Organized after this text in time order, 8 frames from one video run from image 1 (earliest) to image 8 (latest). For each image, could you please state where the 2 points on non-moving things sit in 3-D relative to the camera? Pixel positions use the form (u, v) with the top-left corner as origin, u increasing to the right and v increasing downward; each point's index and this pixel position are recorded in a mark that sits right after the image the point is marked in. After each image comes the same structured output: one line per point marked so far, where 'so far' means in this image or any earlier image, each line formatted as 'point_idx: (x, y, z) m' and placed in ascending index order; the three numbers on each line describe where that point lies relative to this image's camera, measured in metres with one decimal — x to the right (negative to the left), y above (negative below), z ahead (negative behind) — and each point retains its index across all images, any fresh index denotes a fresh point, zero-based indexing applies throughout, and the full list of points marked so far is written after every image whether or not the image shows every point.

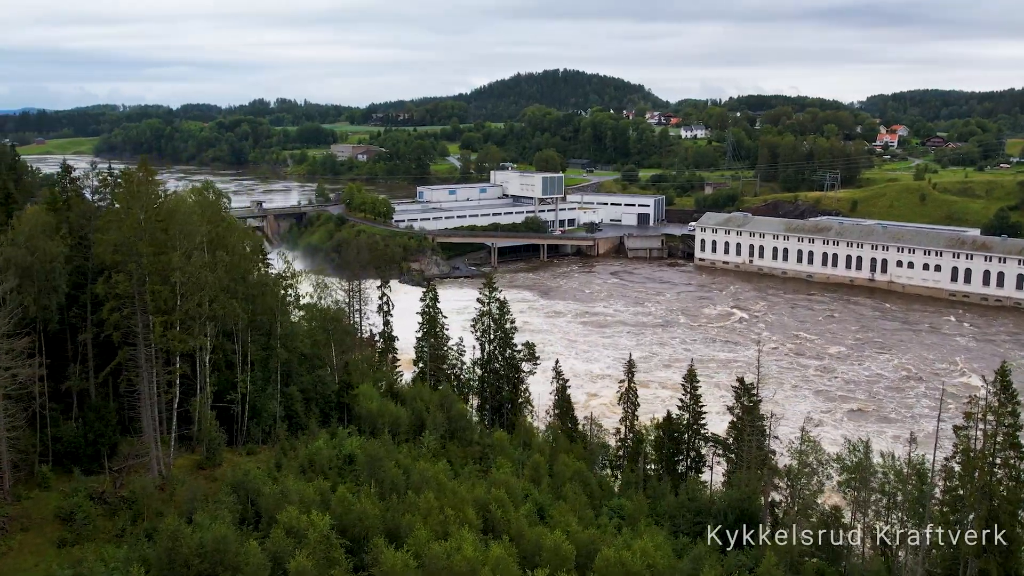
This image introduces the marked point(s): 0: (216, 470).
0: (-3.7, -2.3, +12.6) m
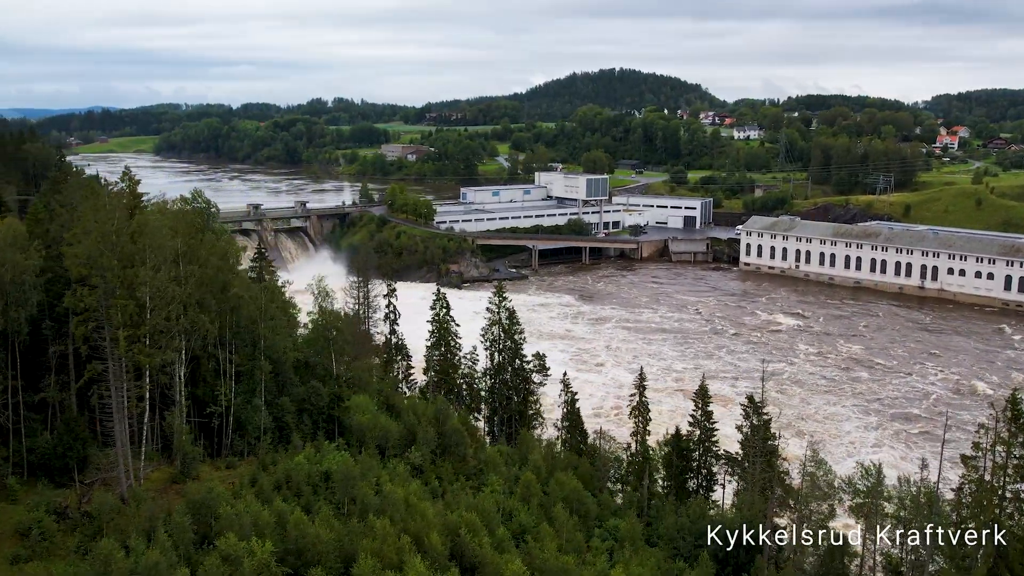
0: (-4.0, -2.5, +12.4) m
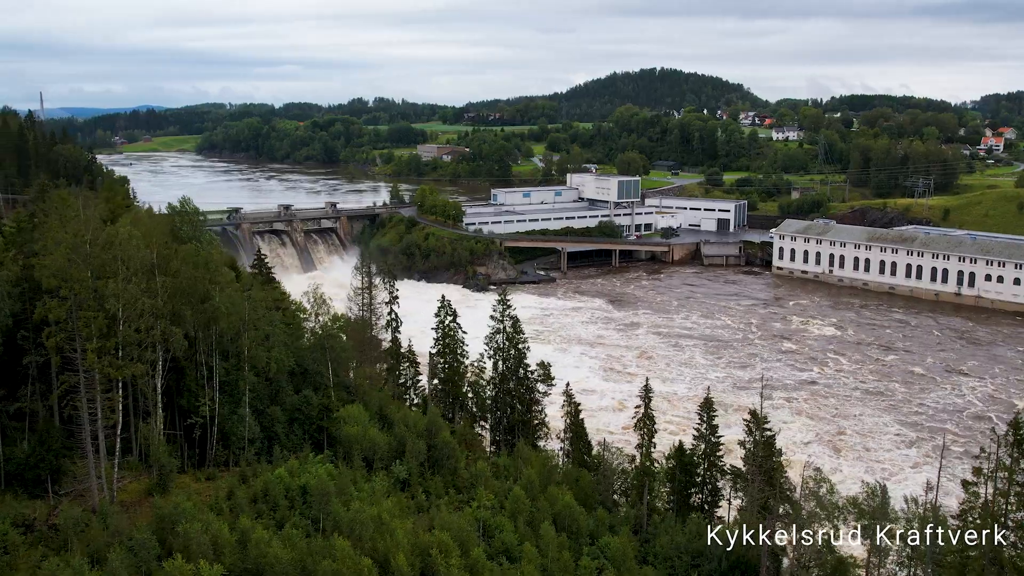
0: (-4.3, -2.6, +12.2) m
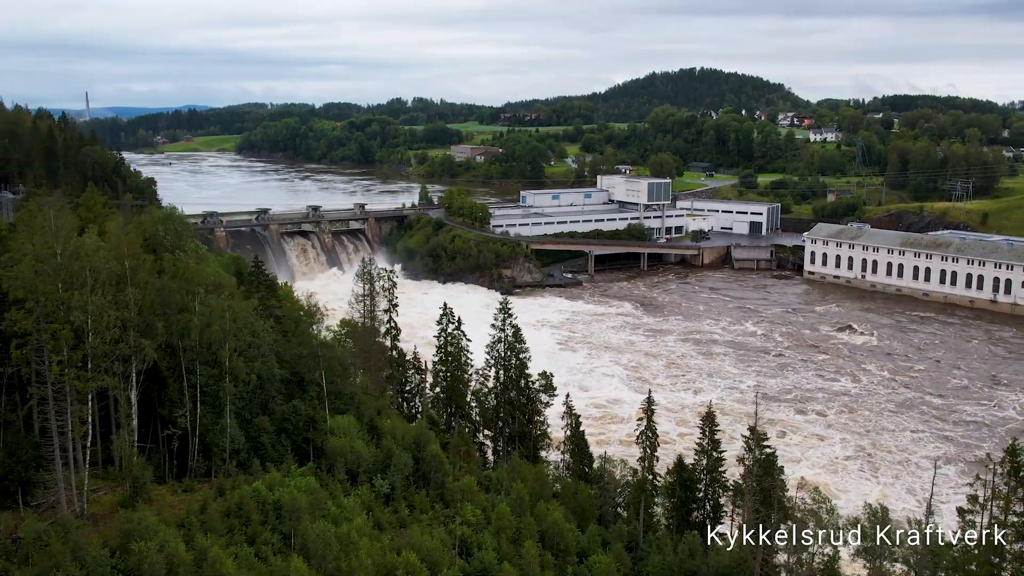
0: (-4.6, -2.7, +12.1) m
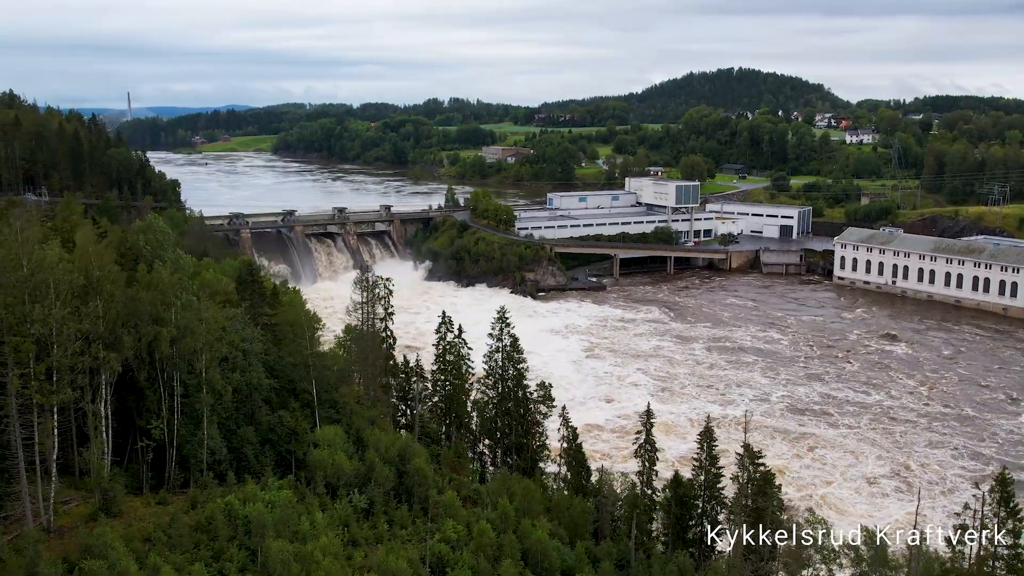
0: (-4.9, -2.9, +12.0) m
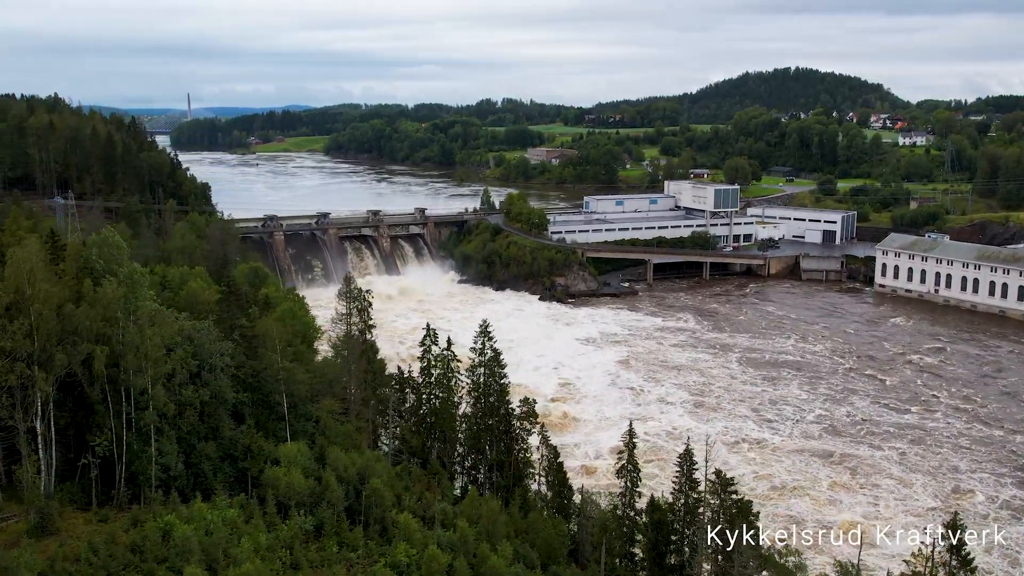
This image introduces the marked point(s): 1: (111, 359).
0: (-5.7, -3.1, +11.8) m
1: (-5.6, -1.0, +13.8) m
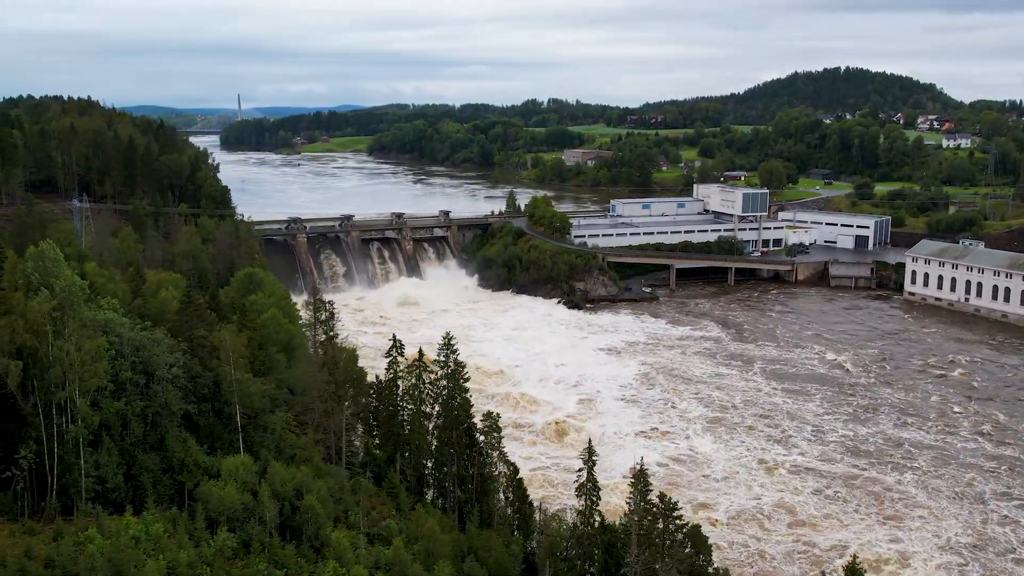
0: (-6.8, -3.2, +11.9) m
1: (-6.6, -1.2, +13.9) m
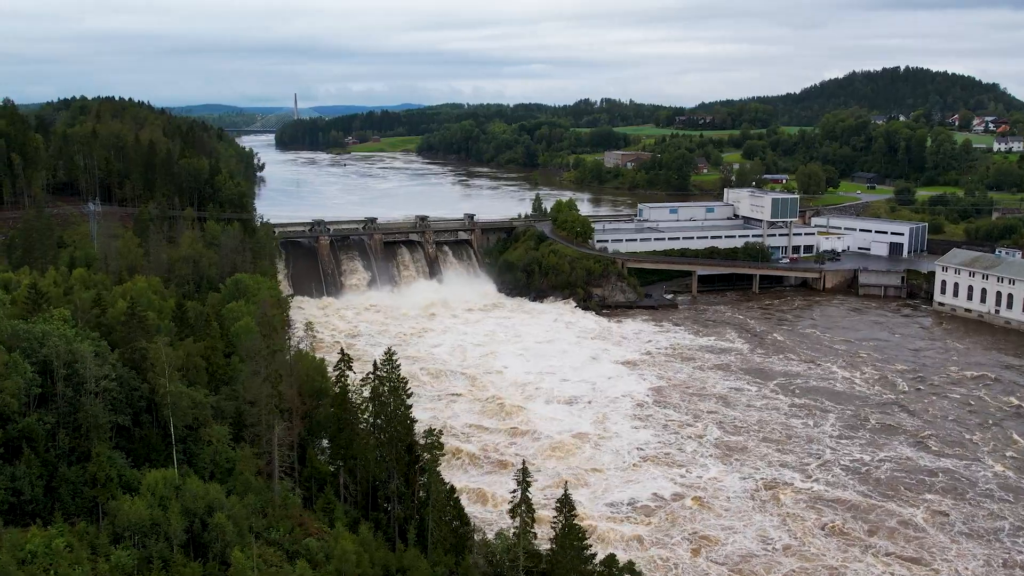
0: (-8.3, -3.5, +12.2) m
1: (-7.9, -1.4, +14.1) m
